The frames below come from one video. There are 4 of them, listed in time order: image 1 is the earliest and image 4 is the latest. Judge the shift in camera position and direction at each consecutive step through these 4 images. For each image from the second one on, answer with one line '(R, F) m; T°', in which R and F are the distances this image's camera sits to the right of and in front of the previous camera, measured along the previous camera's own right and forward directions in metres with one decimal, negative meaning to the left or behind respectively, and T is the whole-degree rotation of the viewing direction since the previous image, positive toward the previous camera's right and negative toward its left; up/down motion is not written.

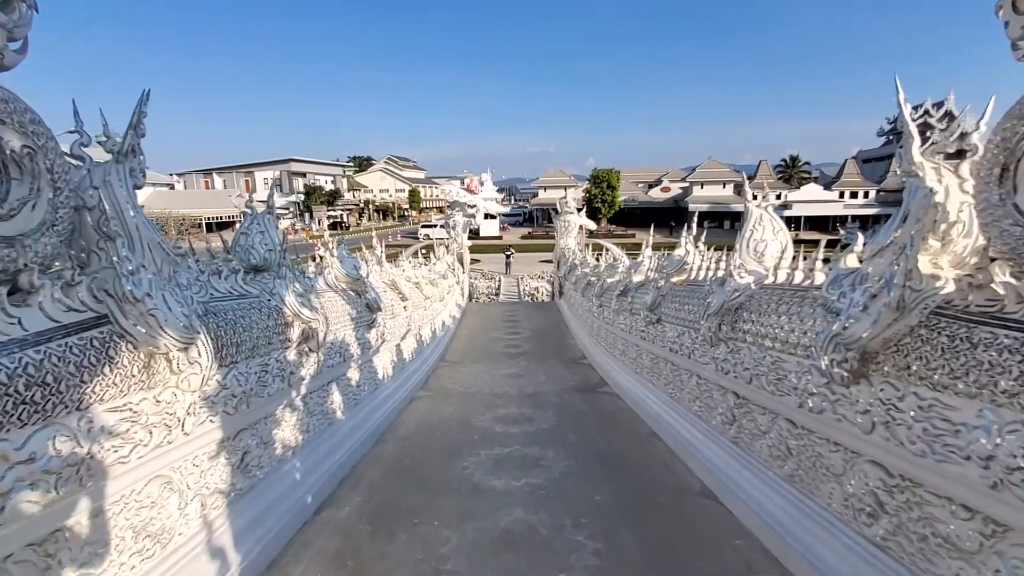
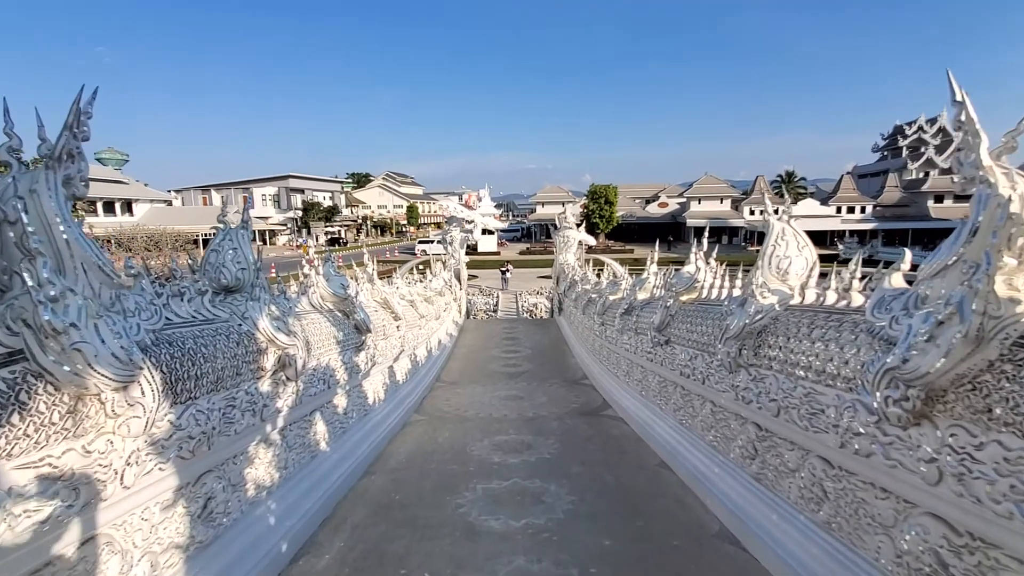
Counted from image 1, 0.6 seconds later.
(0.0, +0.3) m; 0°
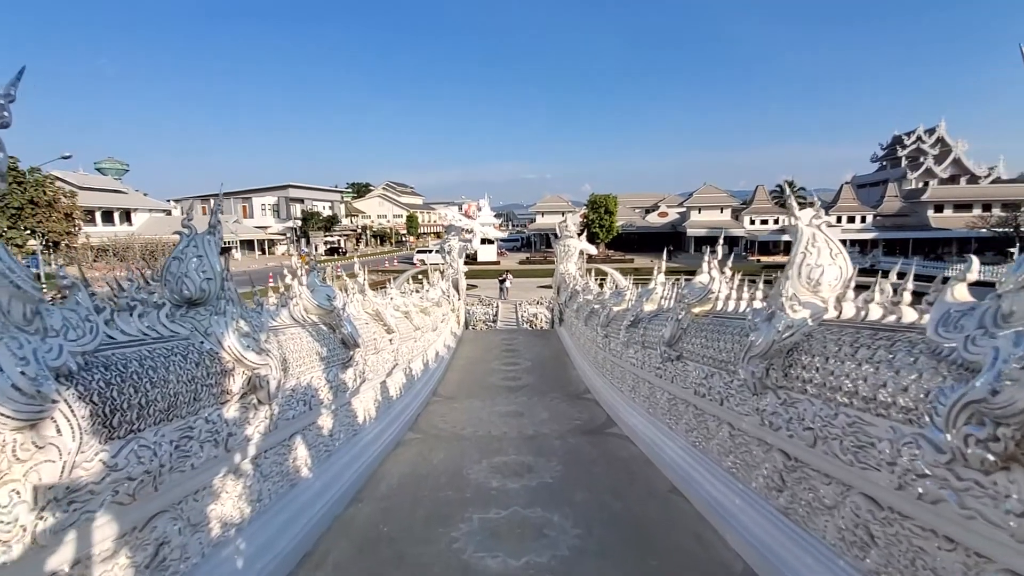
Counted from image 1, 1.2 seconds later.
(0.0, +0.3) m; 0°
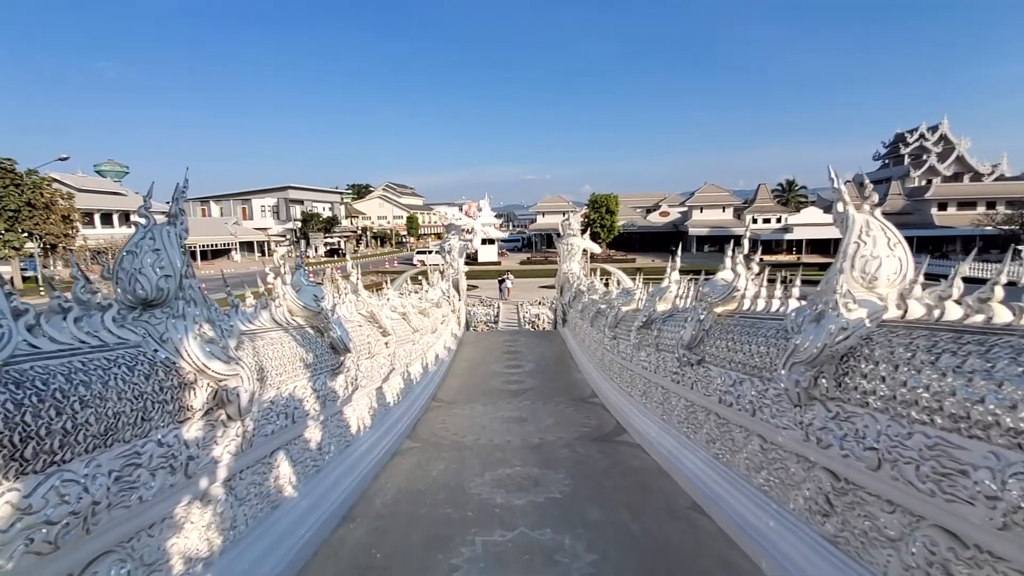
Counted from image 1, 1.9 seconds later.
(0.0, +0.3) m; 0°
